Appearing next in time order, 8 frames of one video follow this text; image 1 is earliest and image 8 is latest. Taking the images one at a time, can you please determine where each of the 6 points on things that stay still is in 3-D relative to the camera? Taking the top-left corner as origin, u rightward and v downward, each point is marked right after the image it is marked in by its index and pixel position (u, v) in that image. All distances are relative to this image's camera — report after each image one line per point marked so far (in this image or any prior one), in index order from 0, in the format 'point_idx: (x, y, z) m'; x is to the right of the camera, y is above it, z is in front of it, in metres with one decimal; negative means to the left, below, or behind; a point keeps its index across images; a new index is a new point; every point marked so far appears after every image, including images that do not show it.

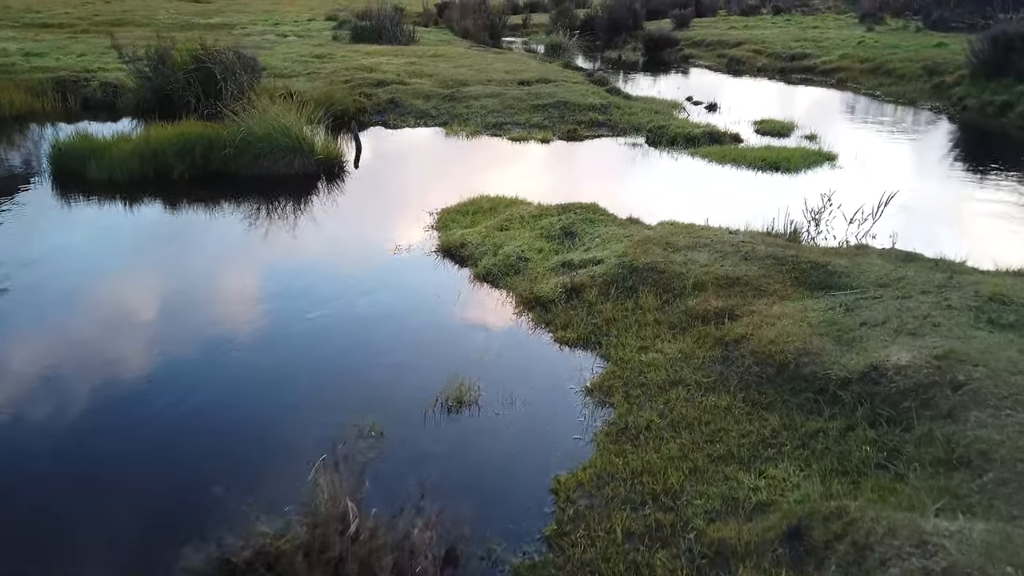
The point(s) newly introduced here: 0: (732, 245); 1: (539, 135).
0: (+1.8, +0.3, +8.8) m
1: (+0.4, +2.6, +18.6) m
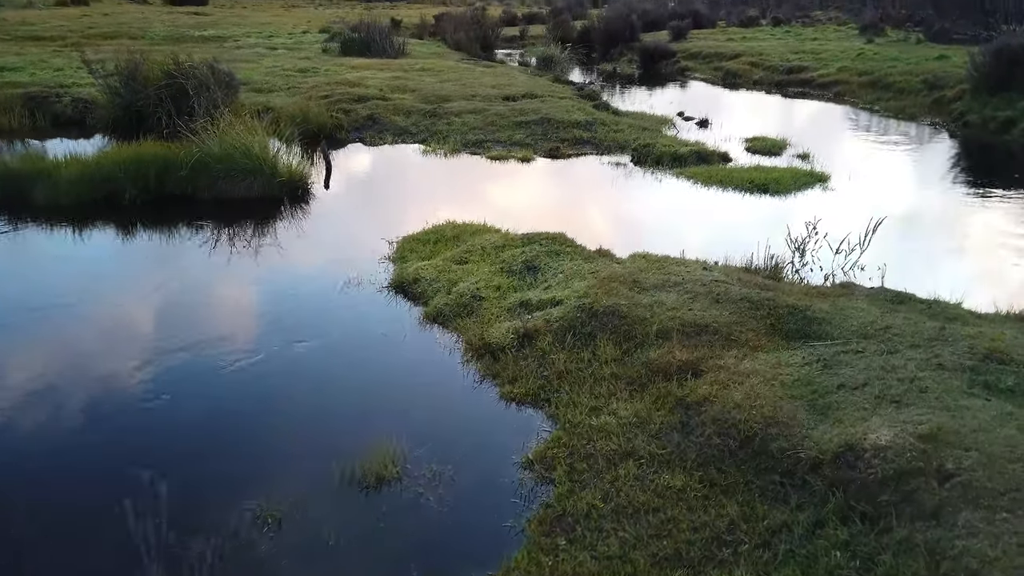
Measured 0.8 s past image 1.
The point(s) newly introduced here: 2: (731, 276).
0: (+1.4, 0.0, +8.0) m
1: (+0.1, +2.2, +17.8) m
2: (+1.7, +0.1, +8.3) m
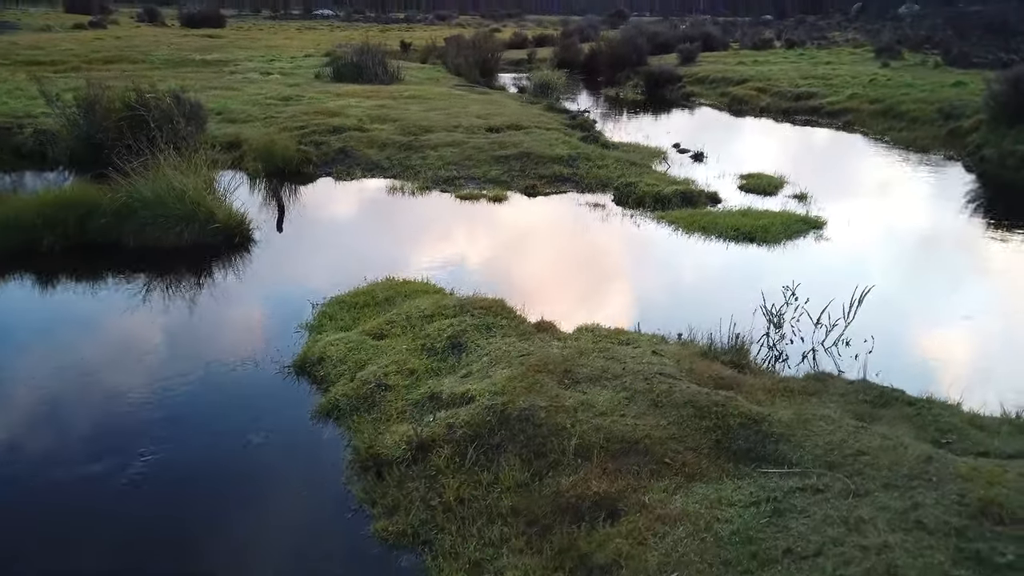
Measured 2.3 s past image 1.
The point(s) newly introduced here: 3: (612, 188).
0: (+0.8, -0.6, +6.6) m
1: (-0.3, +1.5, +16.5) m
2: (+1.1, -0.5, +6.9) m
3: (+1.6, +1.6, +16.8) m
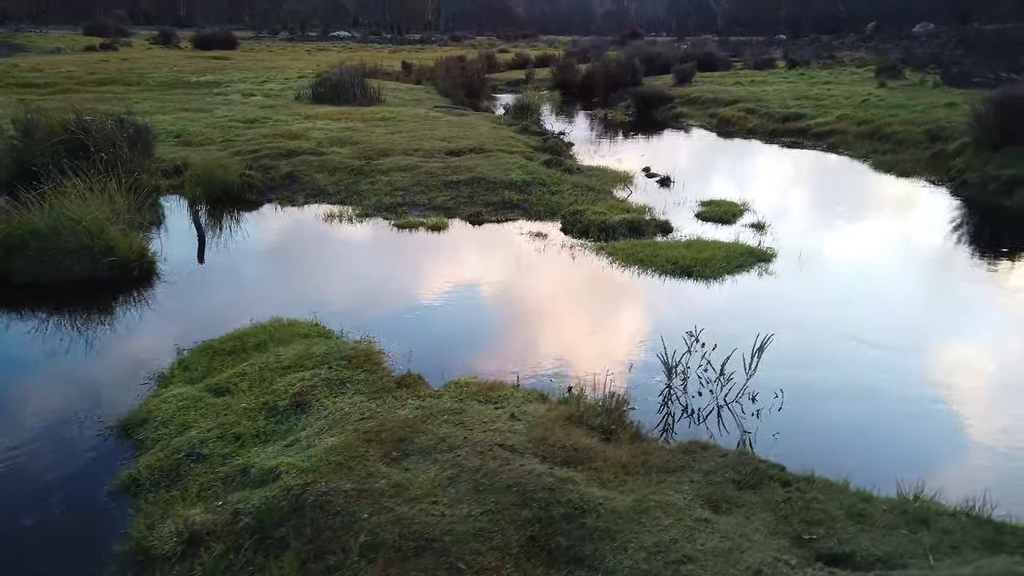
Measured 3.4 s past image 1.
0: (-0.2, -0.9, +5.7) m
1: (-1.2, +1.0, +15.6) m
2: (+0.1, -0.8, +6.0) m
3: (+0.7, +1.1, +15.9) m
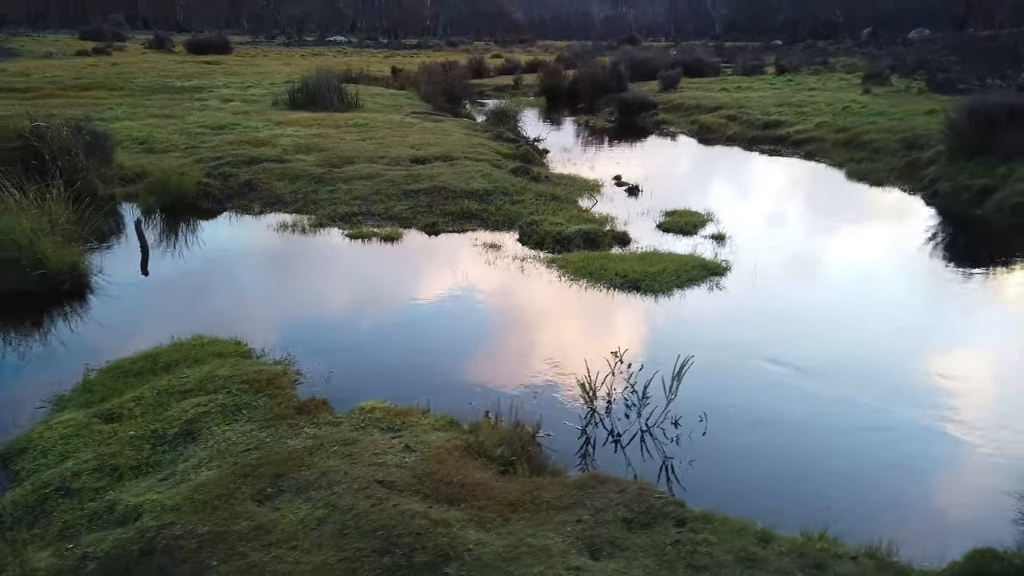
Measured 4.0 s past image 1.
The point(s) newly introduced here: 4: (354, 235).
0: (-0.8, -1.0, +5.3) m
1: (-1.8, +0.8, +15.2) m
2: (-0.5, -1.0, +5.6) m
3: (+0.1, +0.9, +15.5) m
4: (-2.2, +0.7, +15.1) m
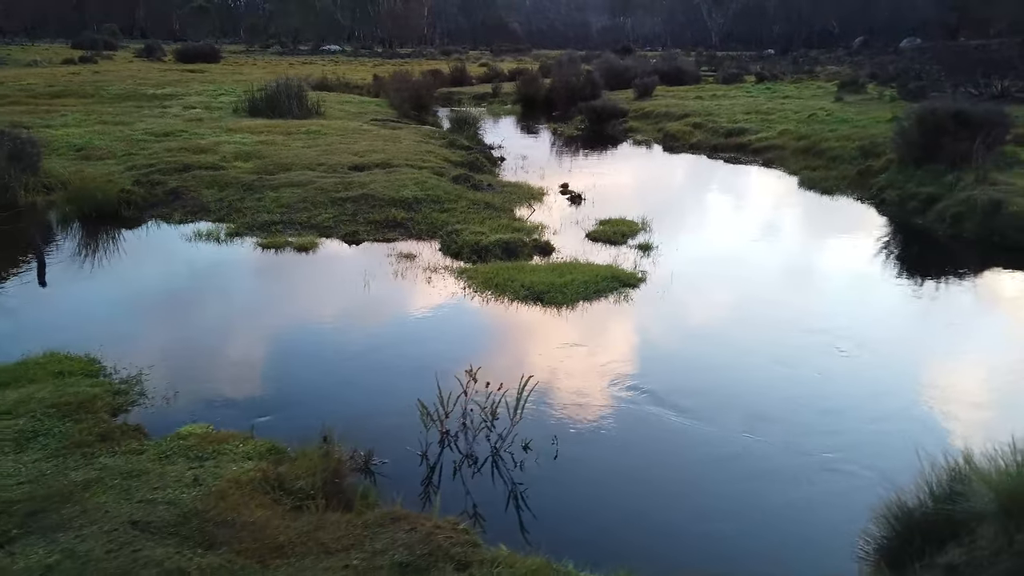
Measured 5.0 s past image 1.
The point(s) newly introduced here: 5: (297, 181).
0: (-1.8, -1.1, +4.7) m
1: (-2.9, +0.6, +14.7) m
2: (-1.5, -1.0, +5.1) m
3: (-1.0, +0.7, +15.0) m
4: (-3.3, +0.6, +14.5) m
5: (-3.6, +1.8, +18.4) m
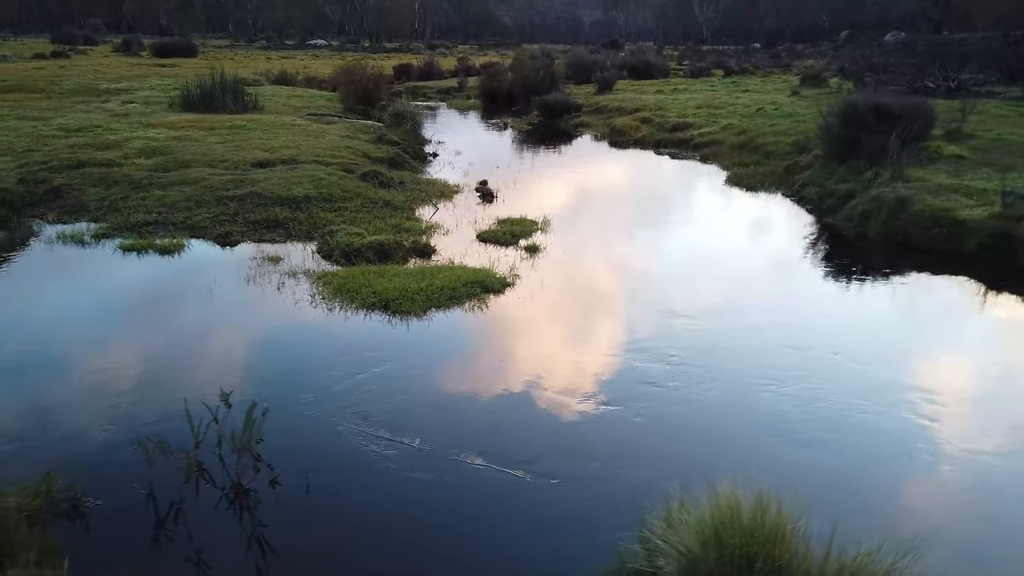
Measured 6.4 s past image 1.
0: (-3.2, -1.2, +3.9) m
1: (-4.4, +0.6, +13.9) m
2: (-2.9, -1.1, +4.3) m
3: (-2.5, +0.7, +14.2) m
4: (-4.8, +0.5, +13.7) m
5: (-5.2, +1.8, +17.5) m
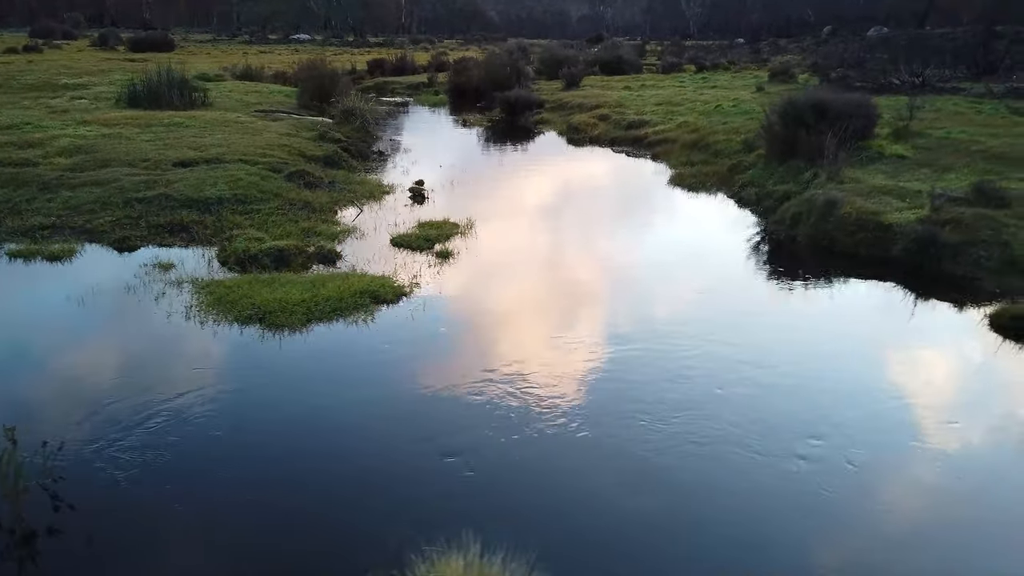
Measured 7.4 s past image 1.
0: (-4.1, -1.3, +3.3) m
1: (-5.5, +0.5, +13.2) m
2: (-3.9, -1.3, +3.6) m
3: (-3.6, +0.6, +13.5) m
4: (-5.9, +0.4, +13.0) m
5: (-6.3, +1.7, +16.8) m
